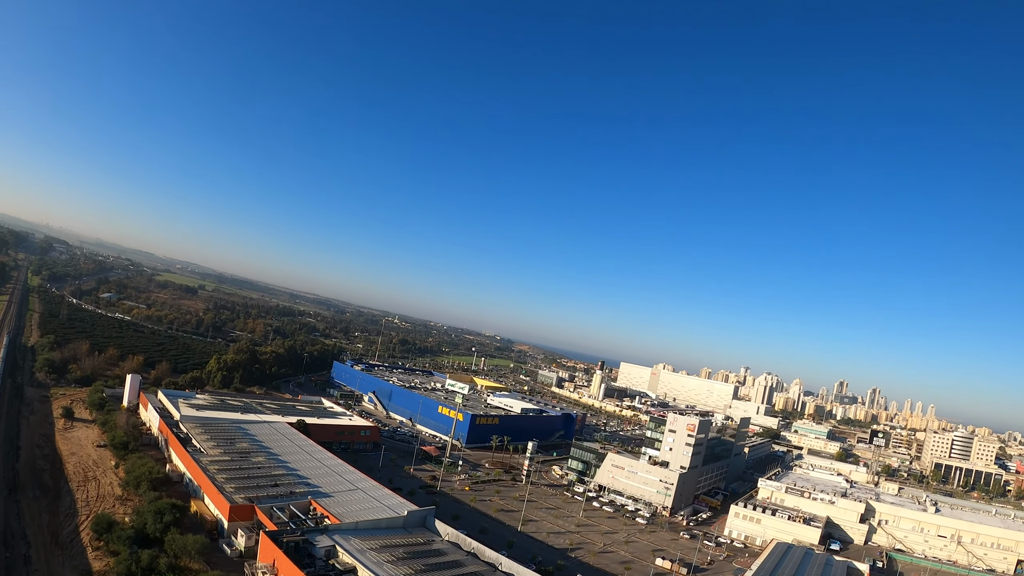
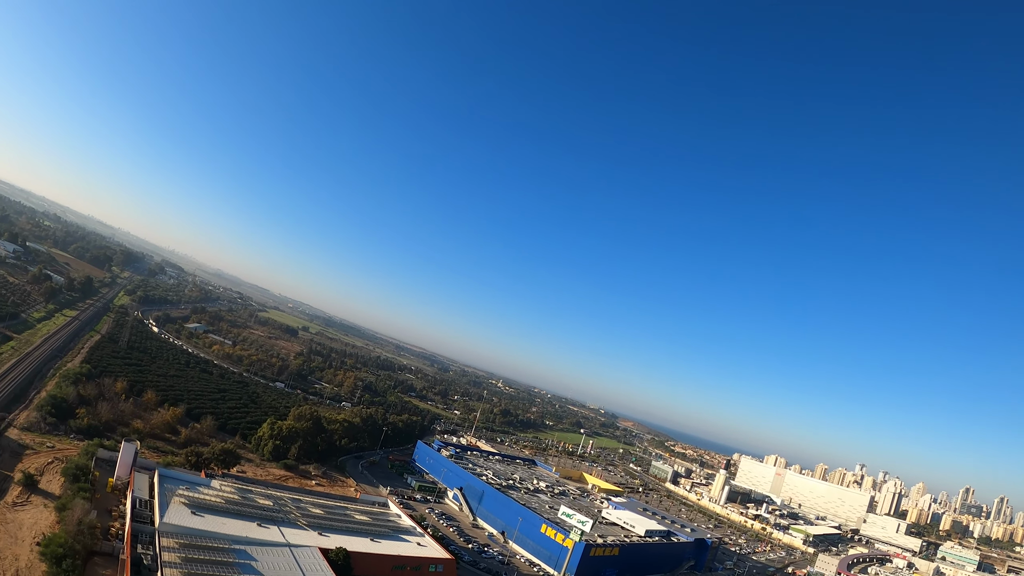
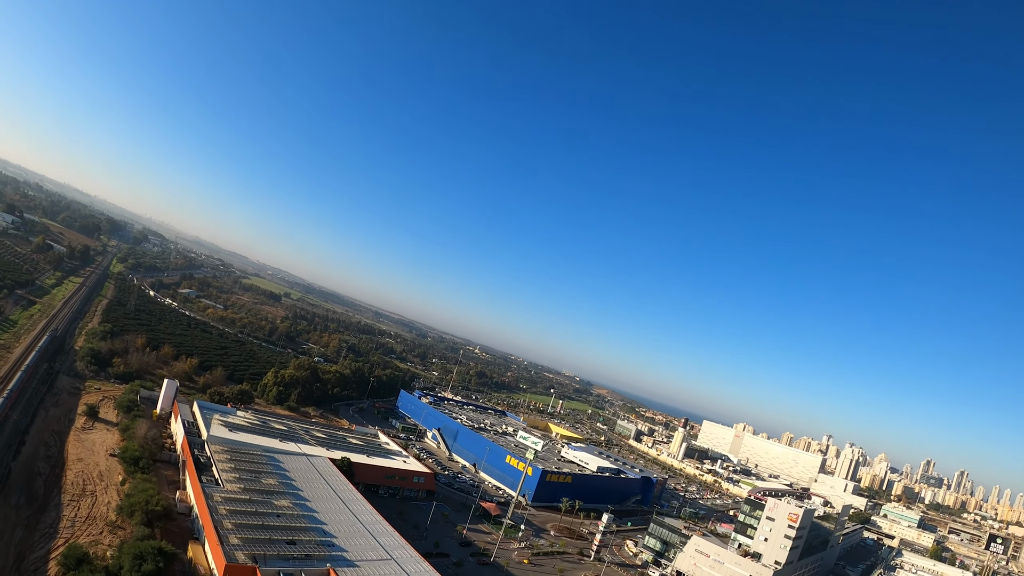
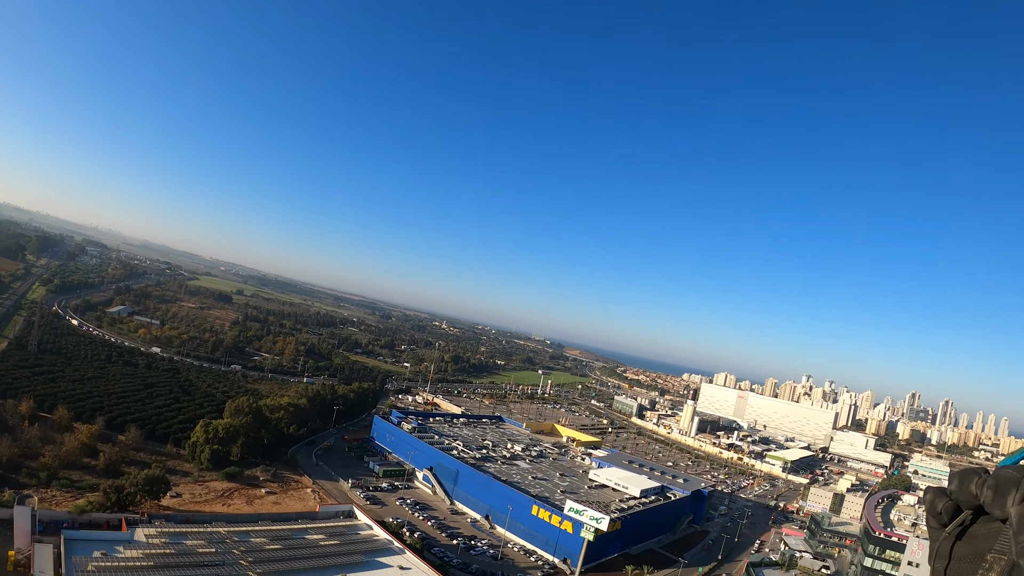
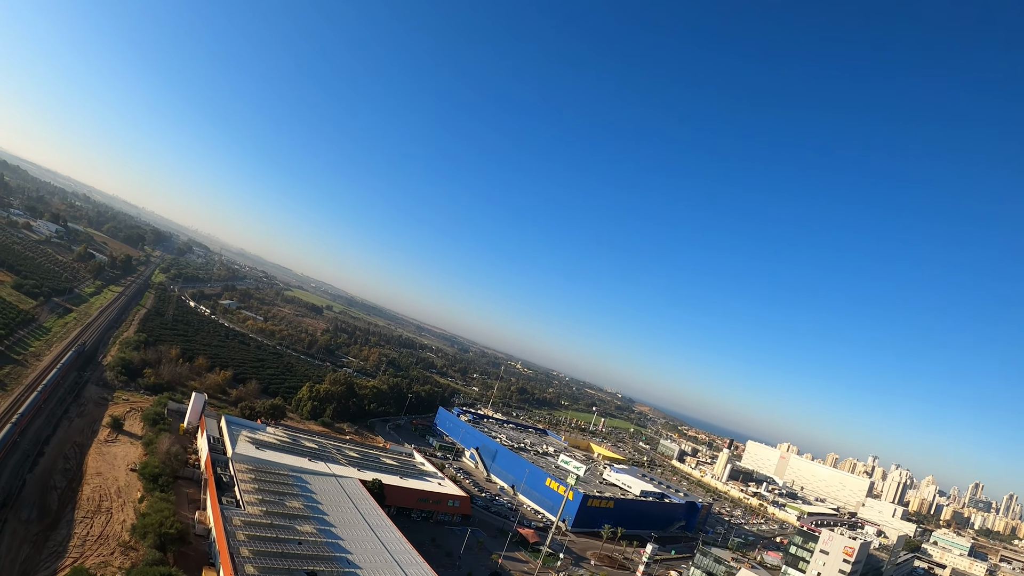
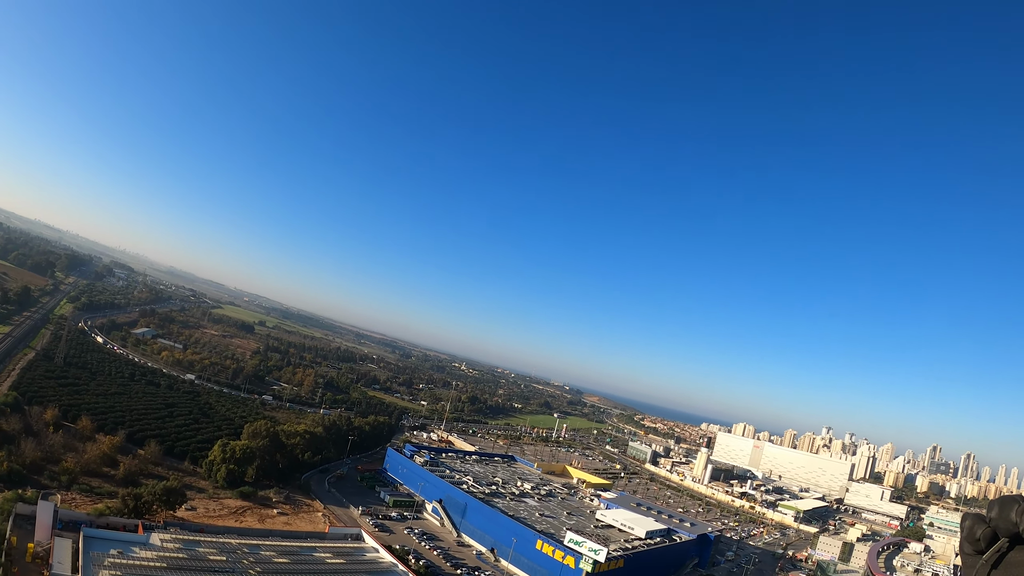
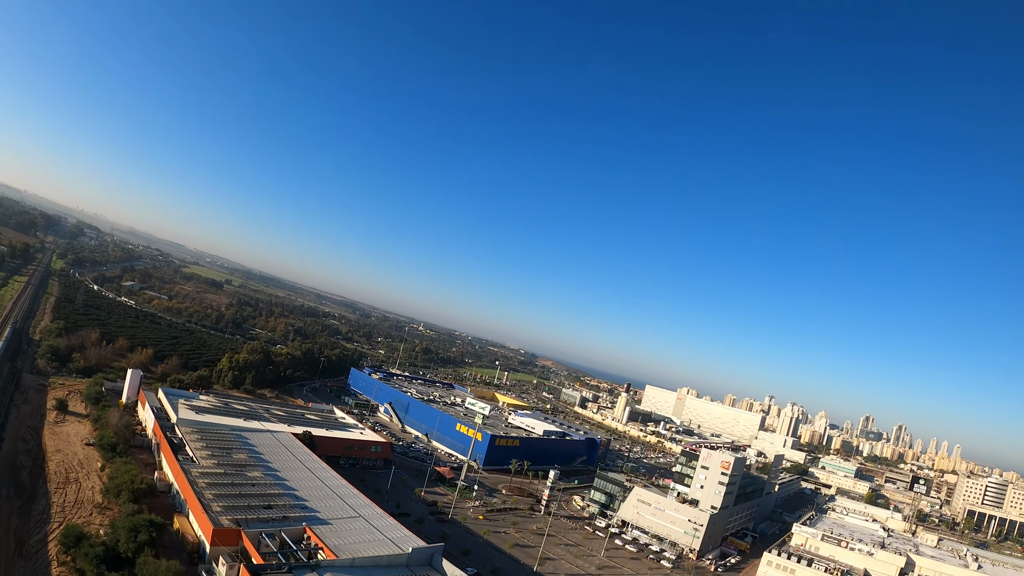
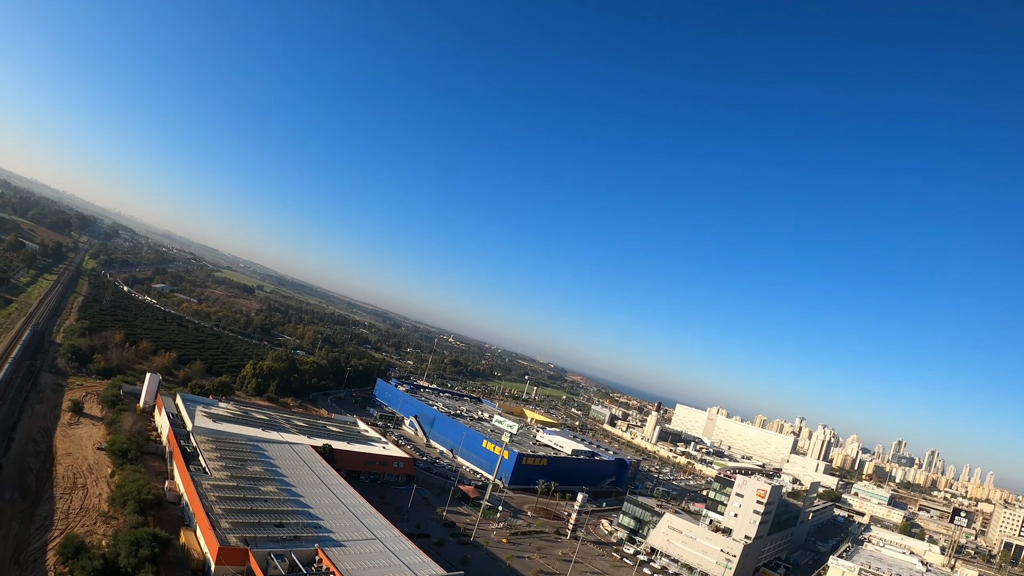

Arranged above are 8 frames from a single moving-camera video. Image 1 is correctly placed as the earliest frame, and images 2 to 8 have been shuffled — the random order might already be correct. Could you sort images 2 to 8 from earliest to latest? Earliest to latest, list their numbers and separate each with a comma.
7, 8, 3, 5, 2, 6, 4
